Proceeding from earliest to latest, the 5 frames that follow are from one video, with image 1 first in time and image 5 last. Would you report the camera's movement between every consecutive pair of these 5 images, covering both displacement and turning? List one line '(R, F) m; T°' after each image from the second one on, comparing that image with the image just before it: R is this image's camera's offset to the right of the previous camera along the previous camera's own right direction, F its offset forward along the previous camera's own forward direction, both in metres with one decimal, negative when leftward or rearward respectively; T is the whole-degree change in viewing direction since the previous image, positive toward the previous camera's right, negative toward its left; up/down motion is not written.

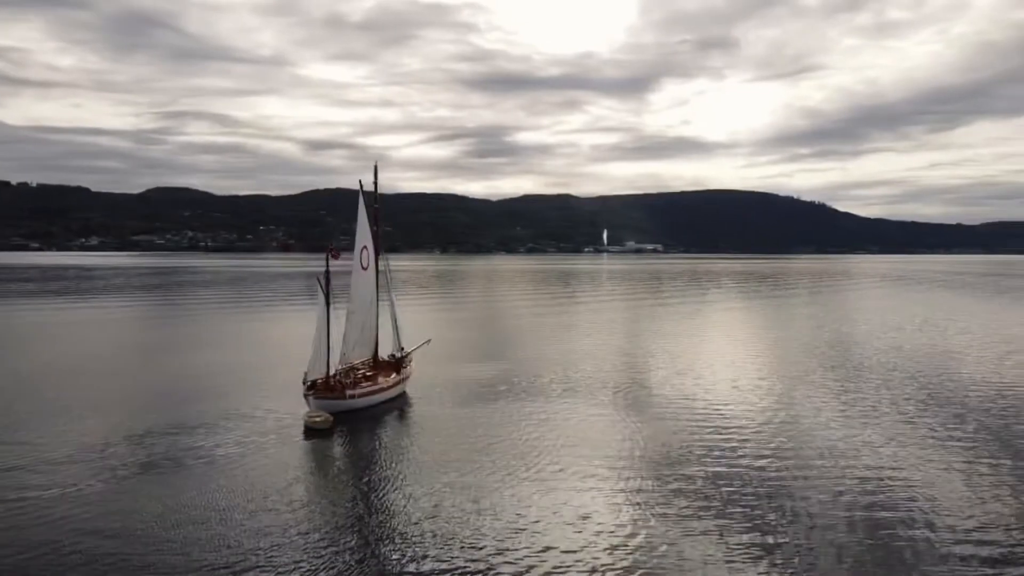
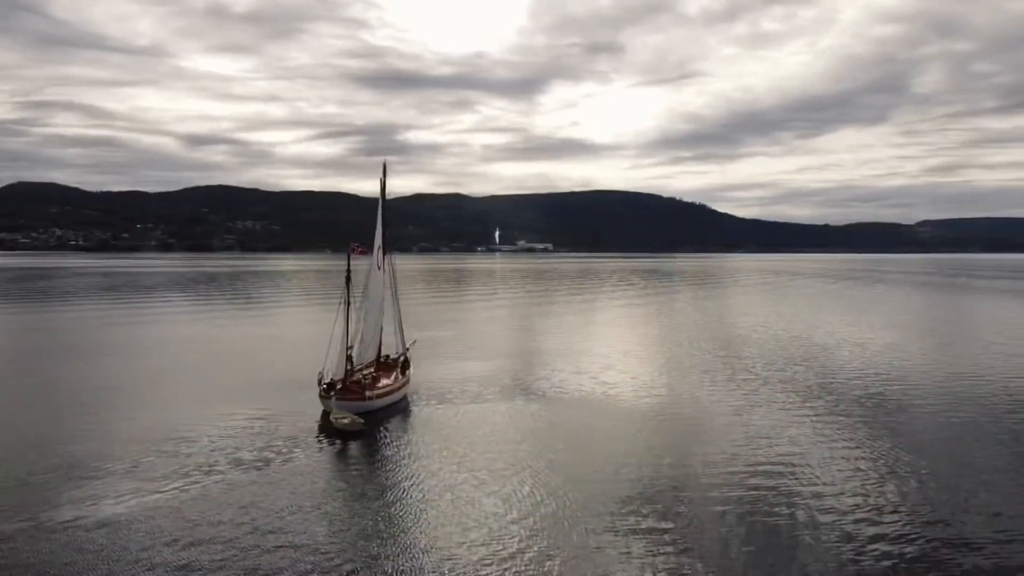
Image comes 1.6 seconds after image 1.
(-1.6, -0.1) m; +8°
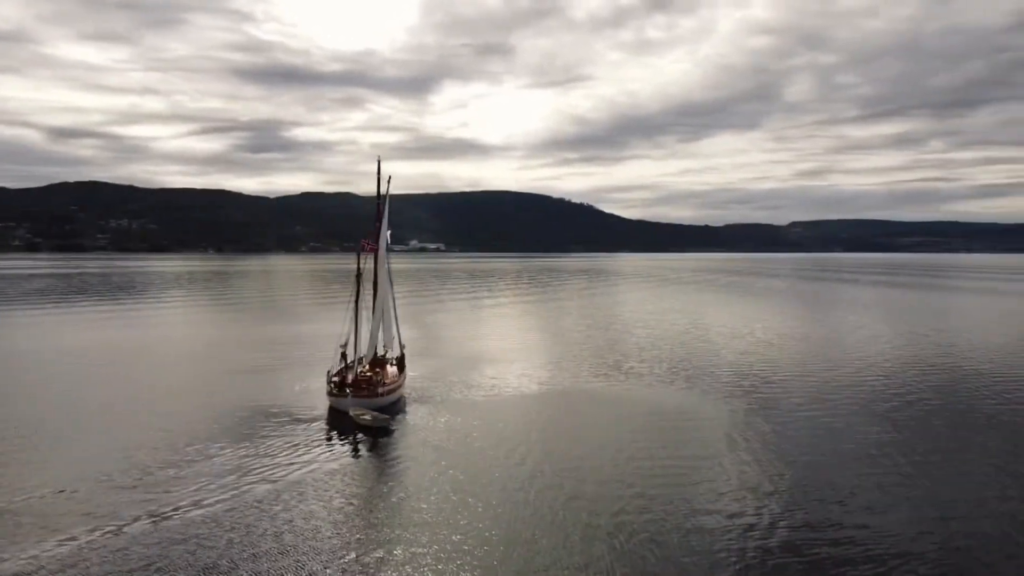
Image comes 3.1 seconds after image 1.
(-1.8, -1.0) m; +8°
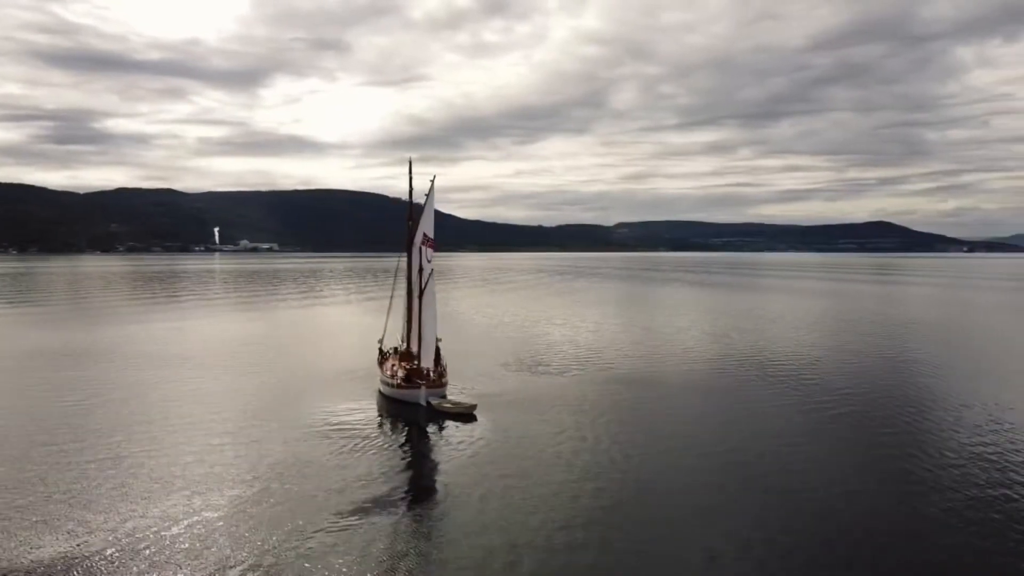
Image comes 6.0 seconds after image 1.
(-3.4, -0.6) m; +12°
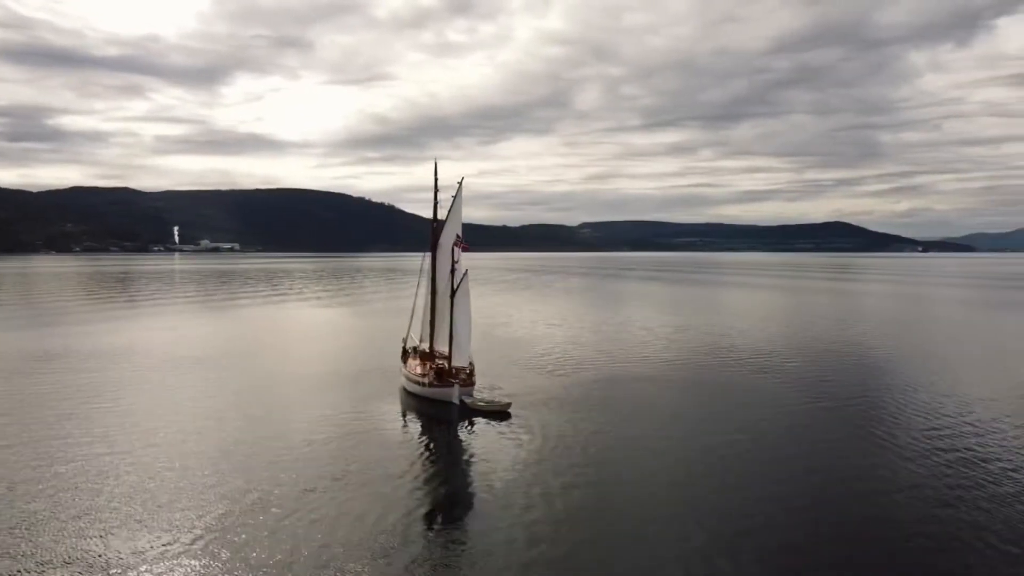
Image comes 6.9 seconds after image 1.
(-1.0, -0.5) m; +3°
